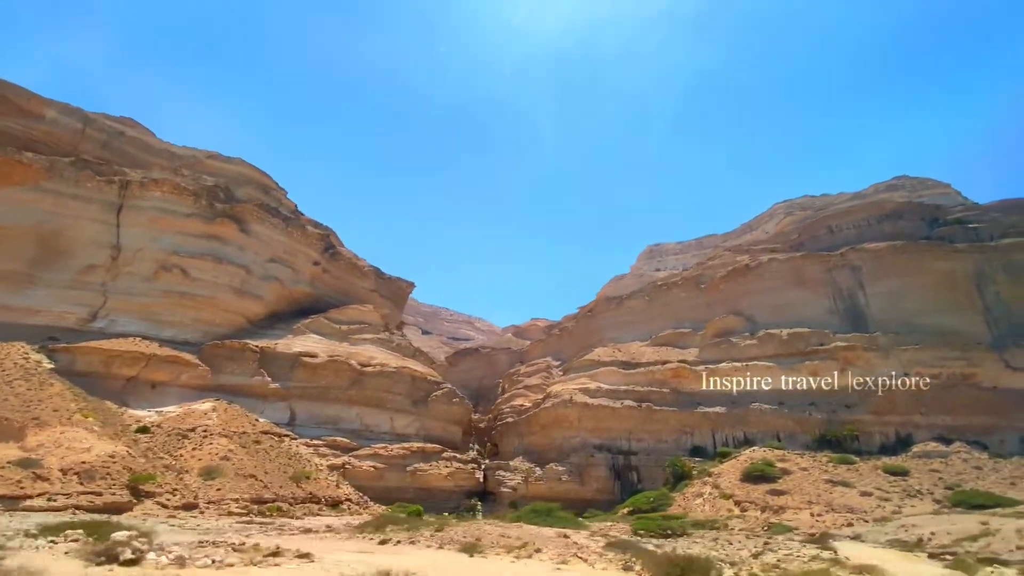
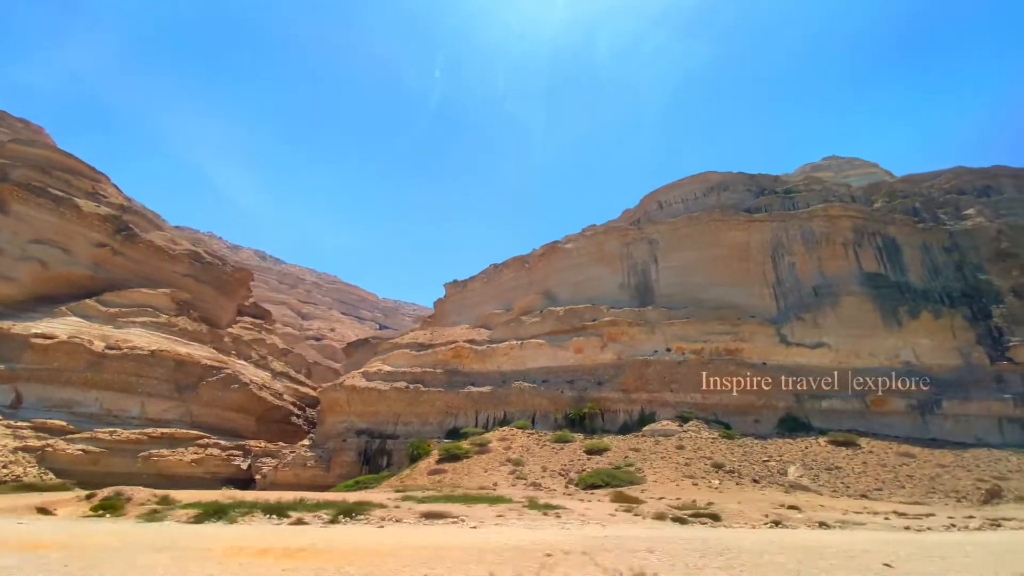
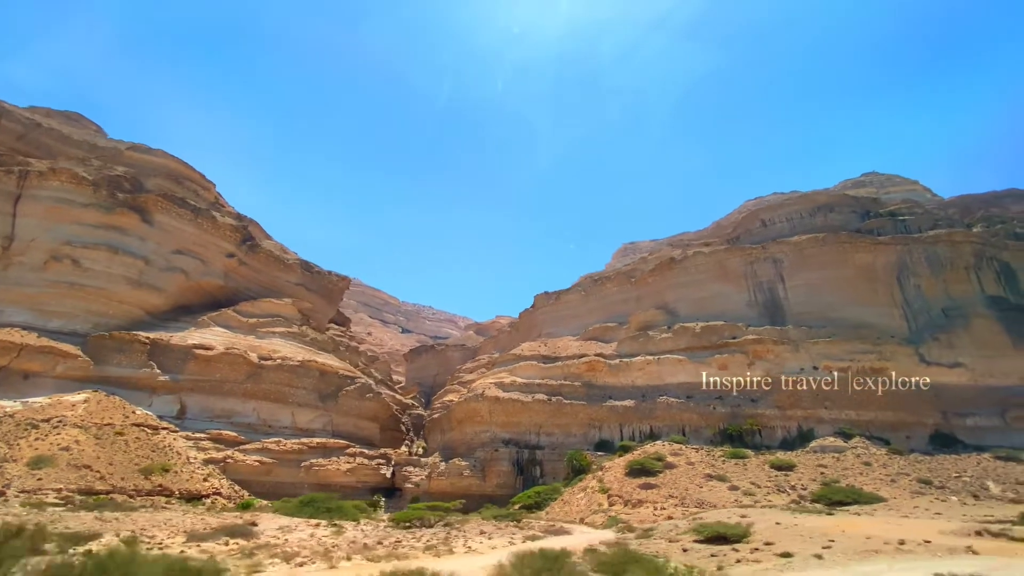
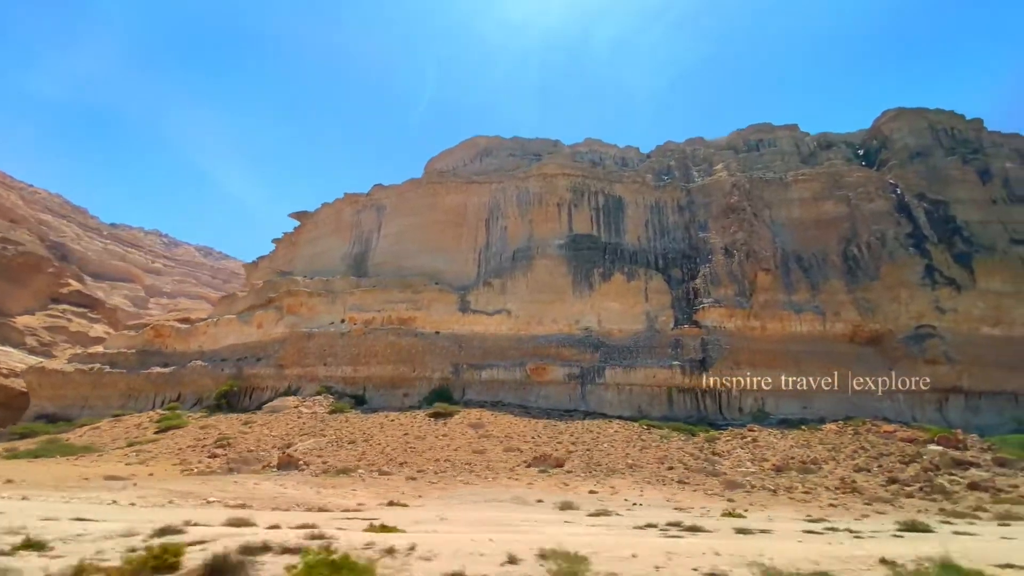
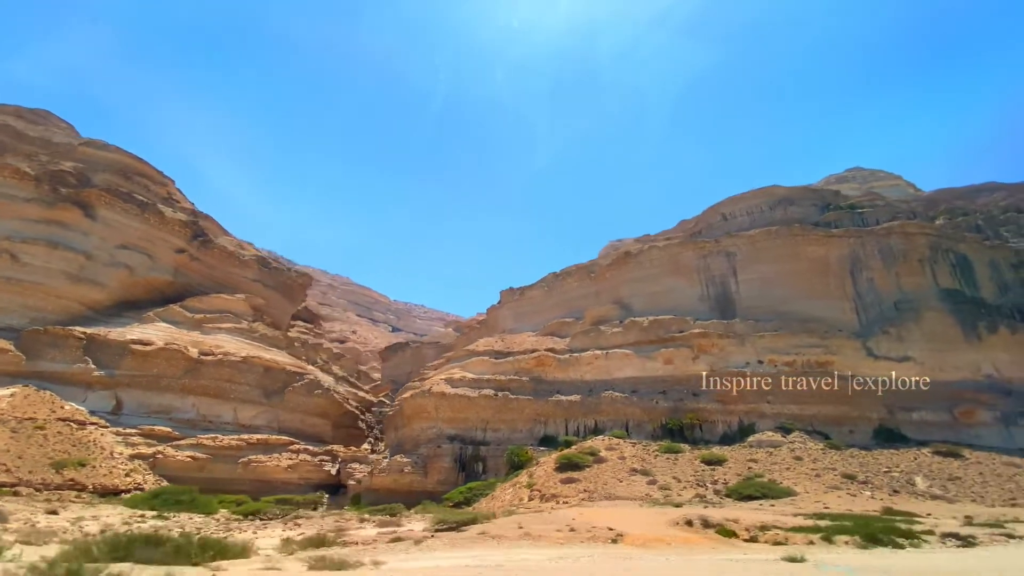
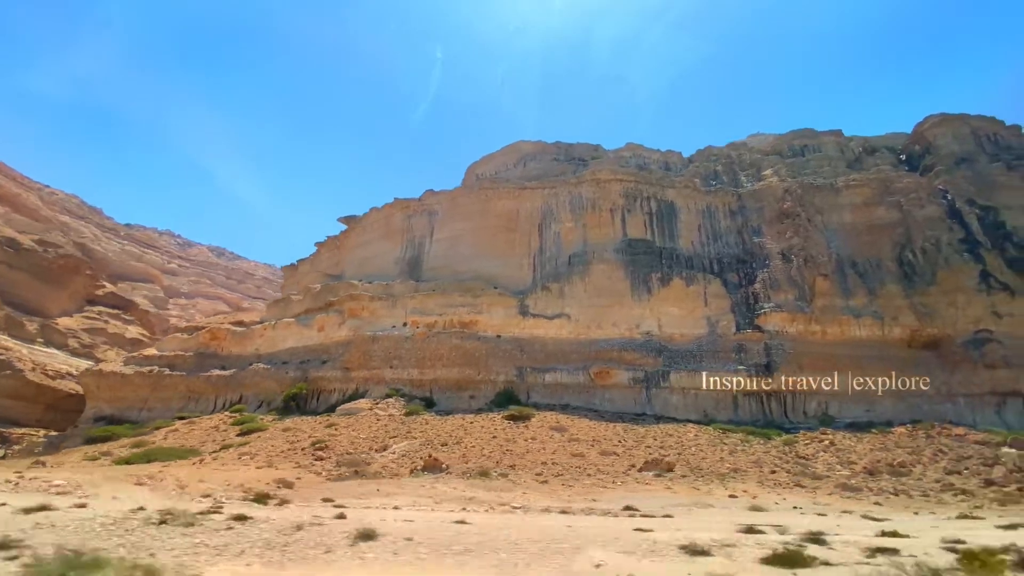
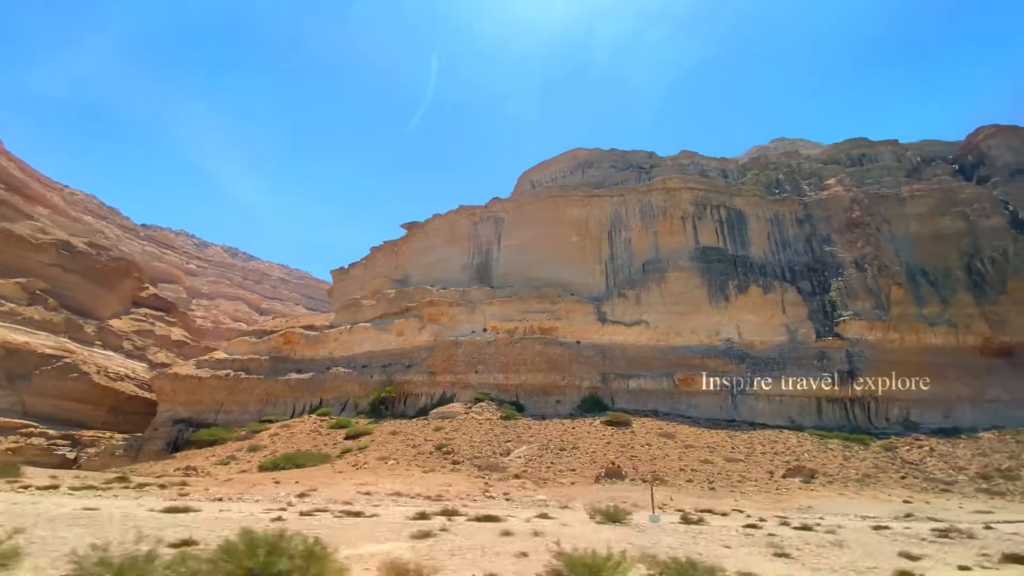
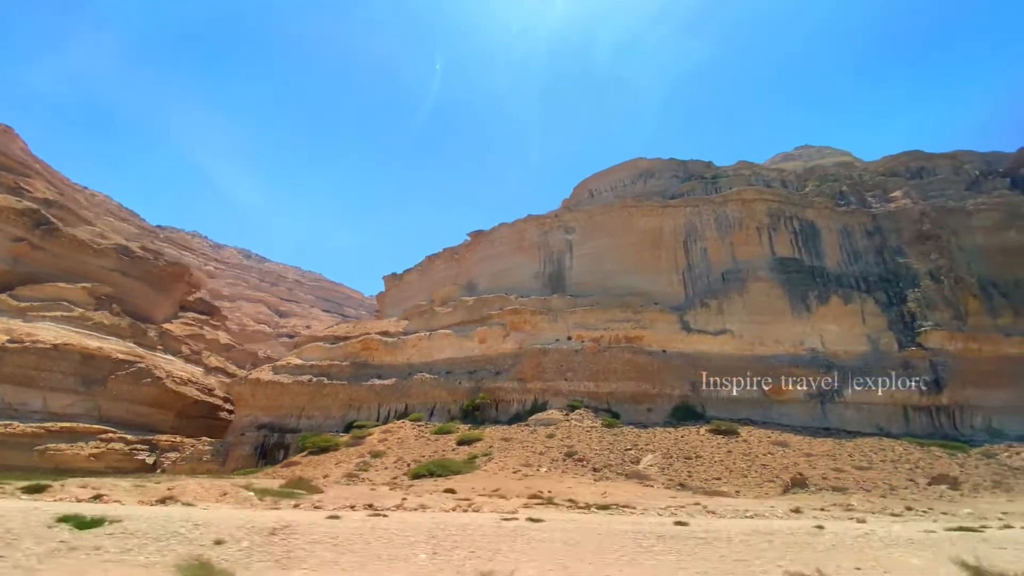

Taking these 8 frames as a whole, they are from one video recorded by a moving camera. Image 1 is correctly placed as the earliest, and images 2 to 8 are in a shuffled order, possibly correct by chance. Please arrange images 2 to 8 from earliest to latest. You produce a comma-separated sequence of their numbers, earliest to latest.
3, 5, 2, 8, 7, 6, 4
